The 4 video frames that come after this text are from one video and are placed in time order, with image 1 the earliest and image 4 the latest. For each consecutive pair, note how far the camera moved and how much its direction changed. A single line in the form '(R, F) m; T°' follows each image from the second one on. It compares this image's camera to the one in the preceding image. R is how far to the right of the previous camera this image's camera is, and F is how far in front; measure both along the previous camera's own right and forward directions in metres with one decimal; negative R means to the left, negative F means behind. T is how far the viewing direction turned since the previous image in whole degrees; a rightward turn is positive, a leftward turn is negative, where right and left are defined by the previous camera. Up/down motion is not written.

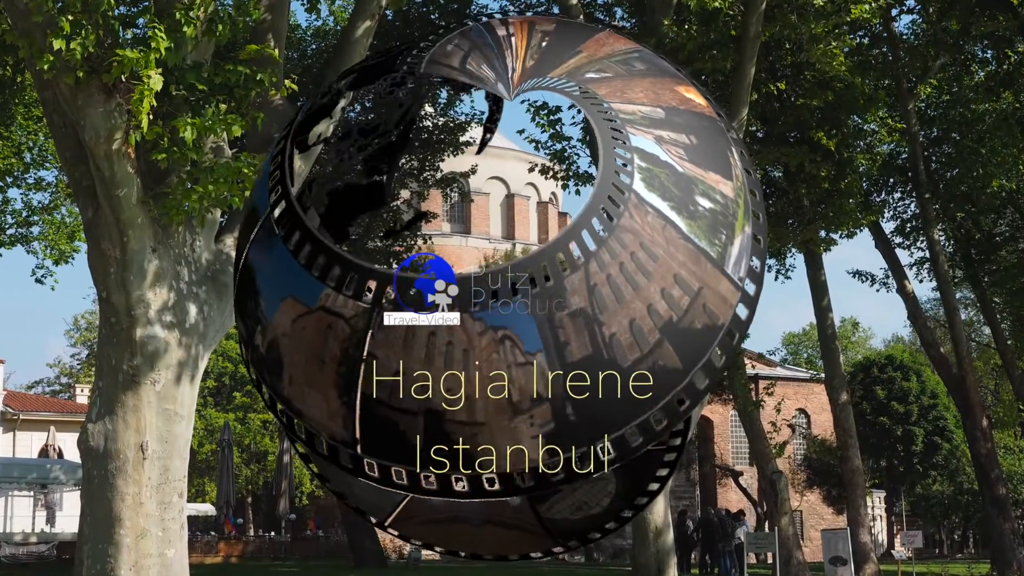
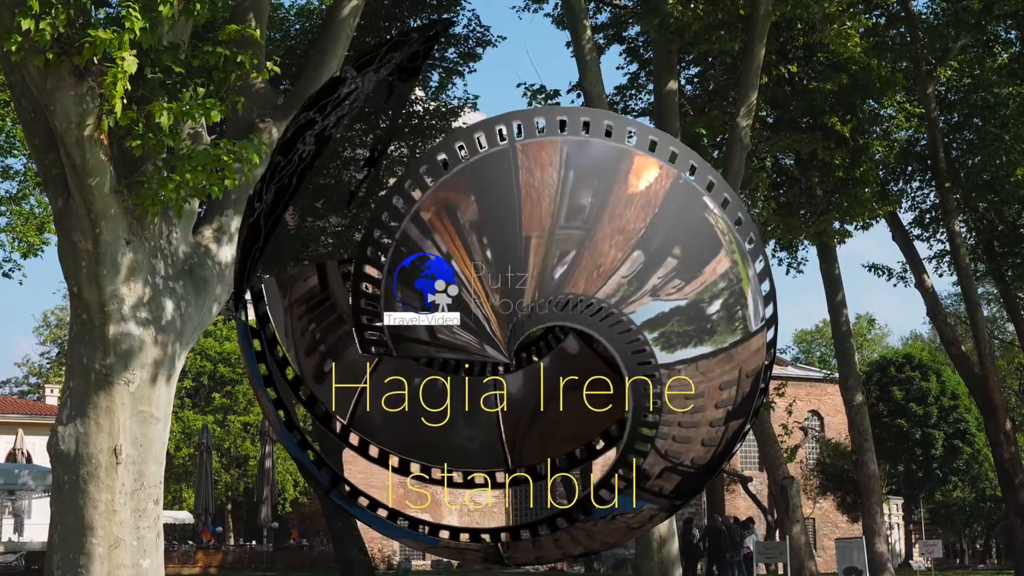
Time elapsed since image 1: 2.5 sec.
(+0.1, +0.7) m; 0°
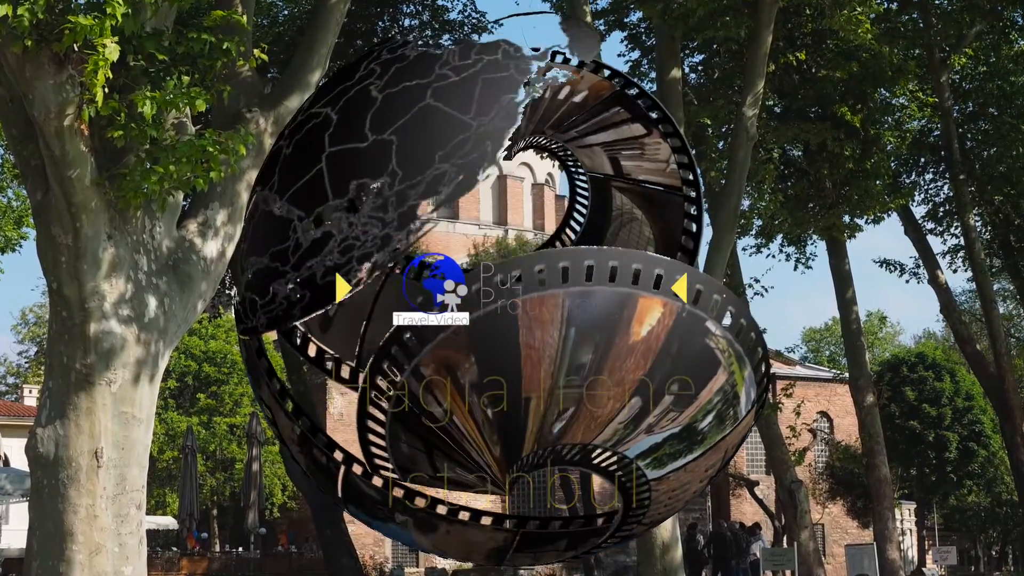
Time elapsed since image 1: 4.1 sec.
(0.0, +0.5) m; 0°
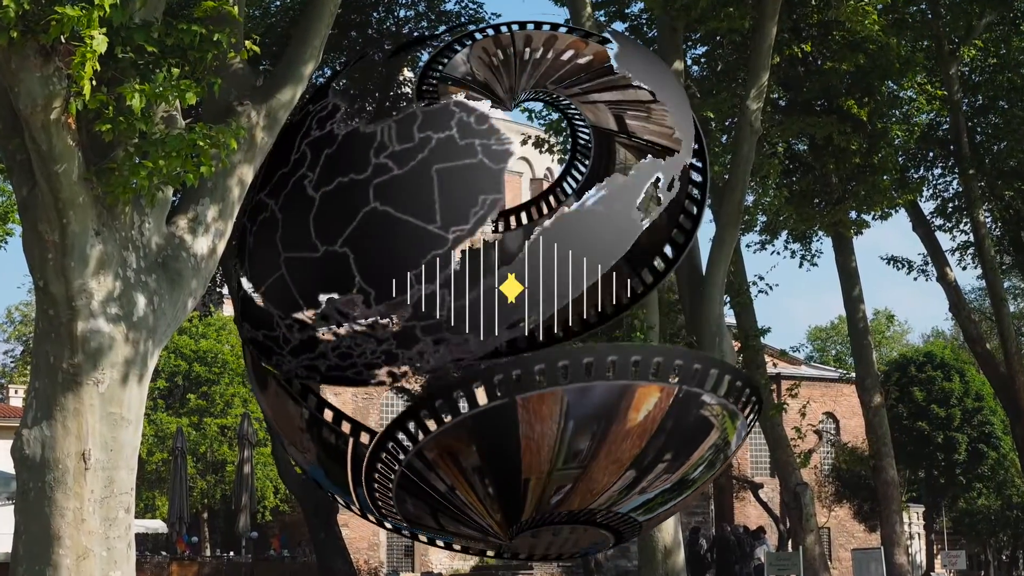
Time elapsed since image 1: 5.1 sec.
(0.0, +0.3) m; 0°
